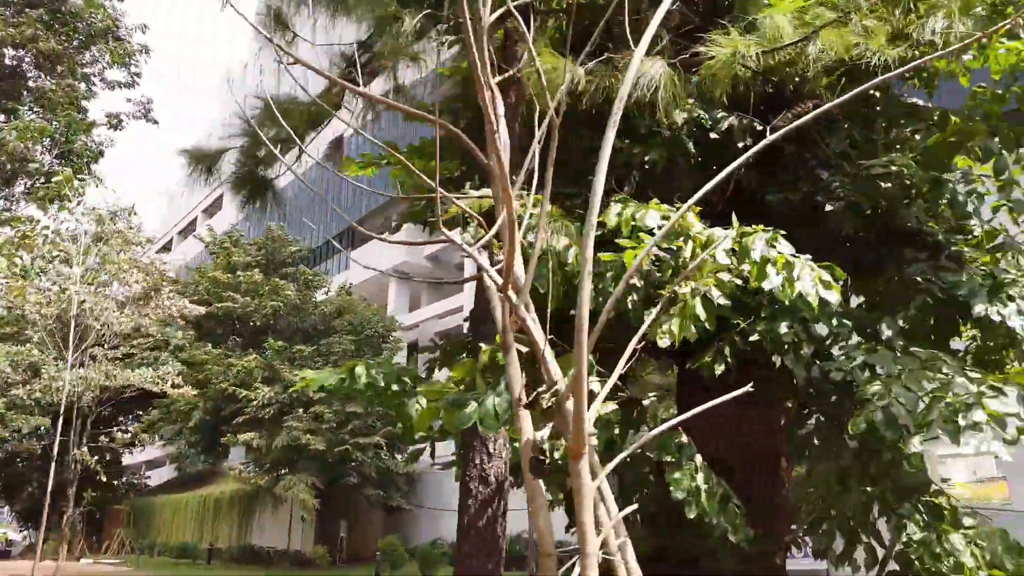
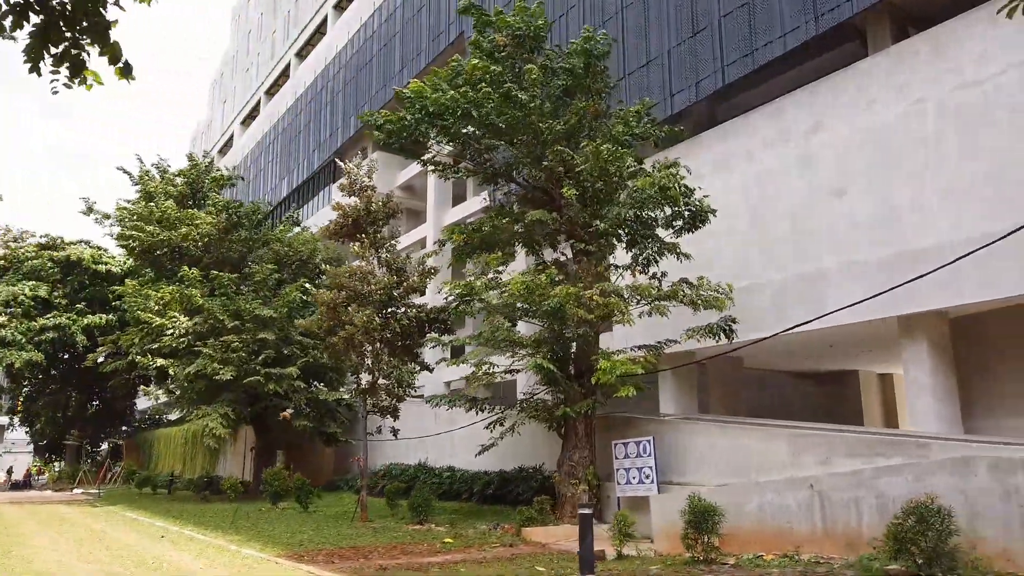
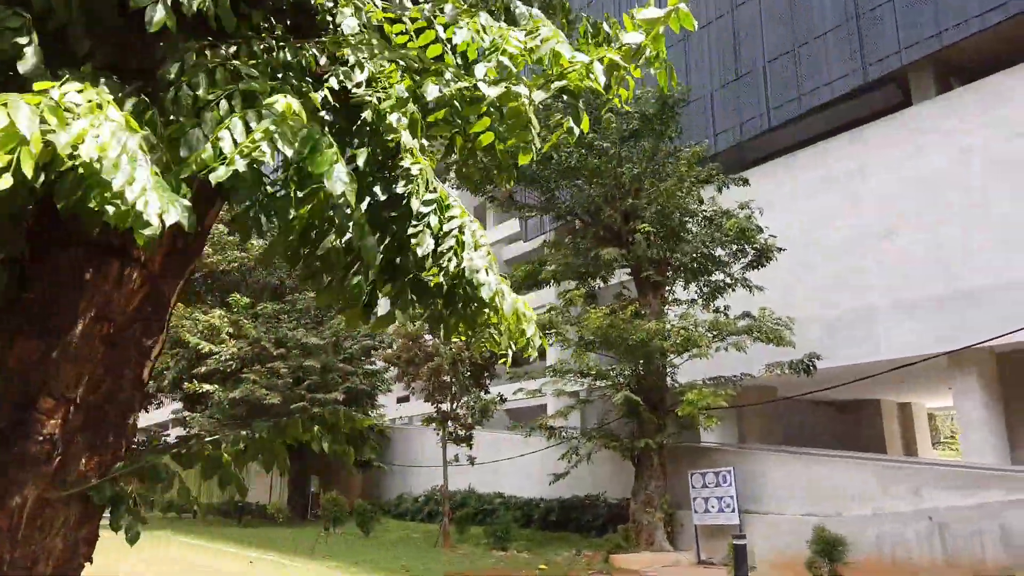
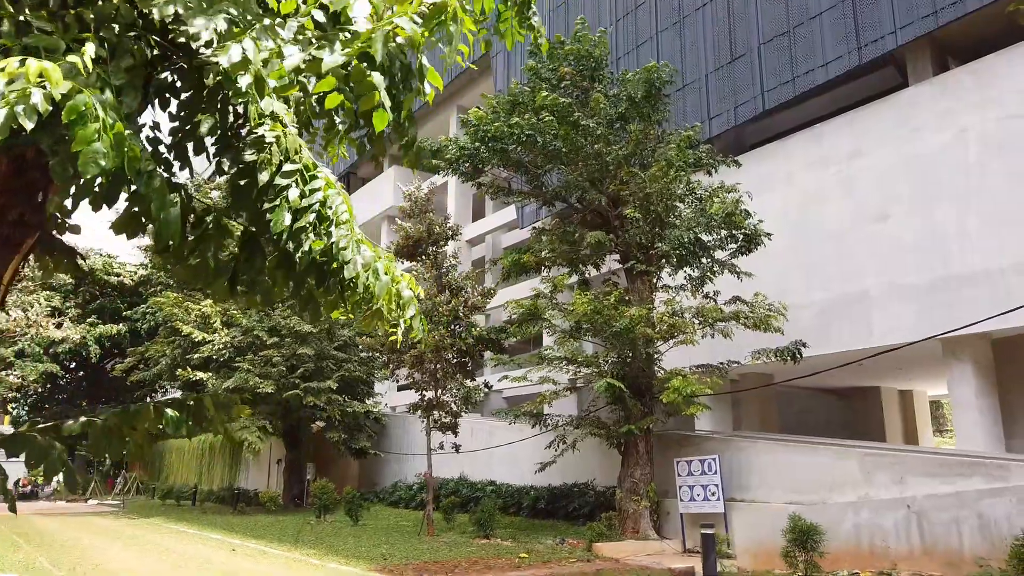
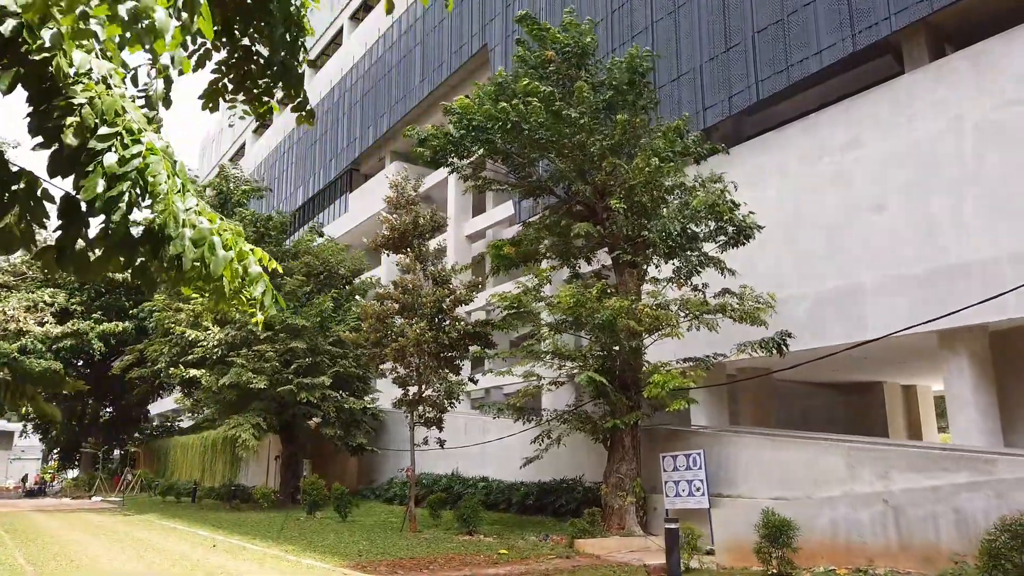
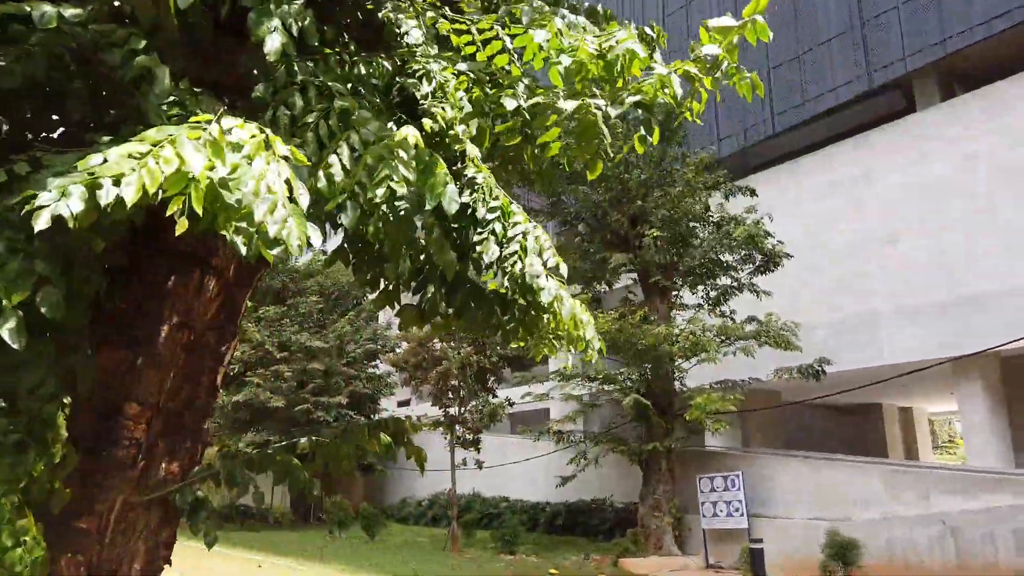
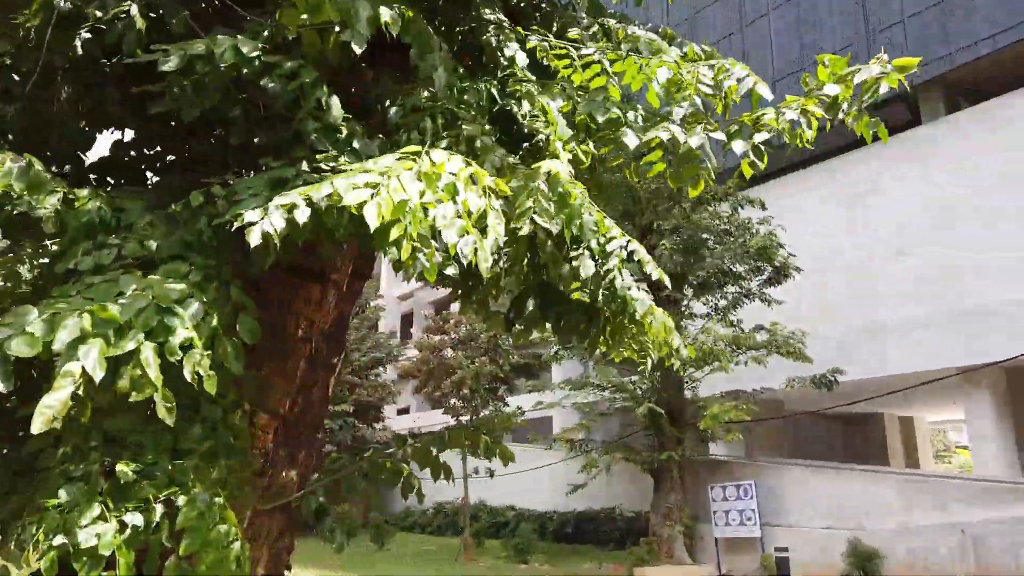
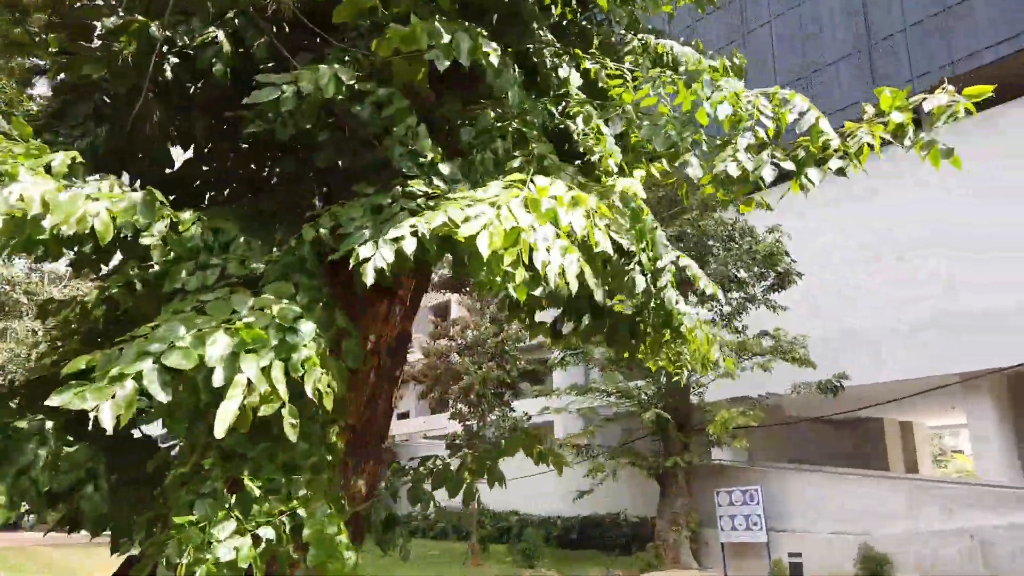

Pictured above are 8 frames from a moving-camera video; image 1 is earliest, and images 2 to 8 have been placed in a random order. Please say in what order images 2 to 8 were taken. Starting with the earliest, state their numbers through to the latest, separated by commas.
8, 7, 6, 3, 4, 5, 2
